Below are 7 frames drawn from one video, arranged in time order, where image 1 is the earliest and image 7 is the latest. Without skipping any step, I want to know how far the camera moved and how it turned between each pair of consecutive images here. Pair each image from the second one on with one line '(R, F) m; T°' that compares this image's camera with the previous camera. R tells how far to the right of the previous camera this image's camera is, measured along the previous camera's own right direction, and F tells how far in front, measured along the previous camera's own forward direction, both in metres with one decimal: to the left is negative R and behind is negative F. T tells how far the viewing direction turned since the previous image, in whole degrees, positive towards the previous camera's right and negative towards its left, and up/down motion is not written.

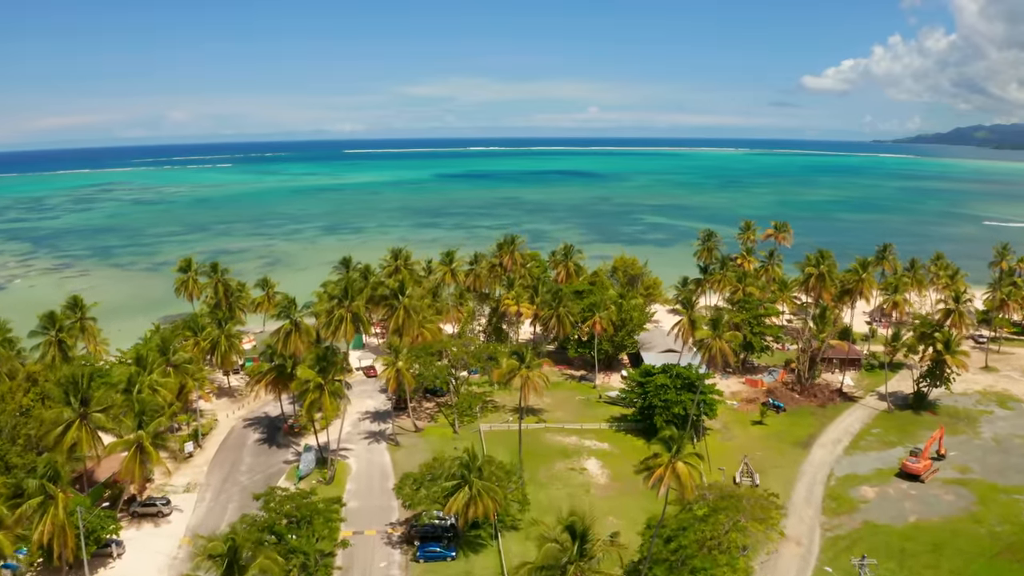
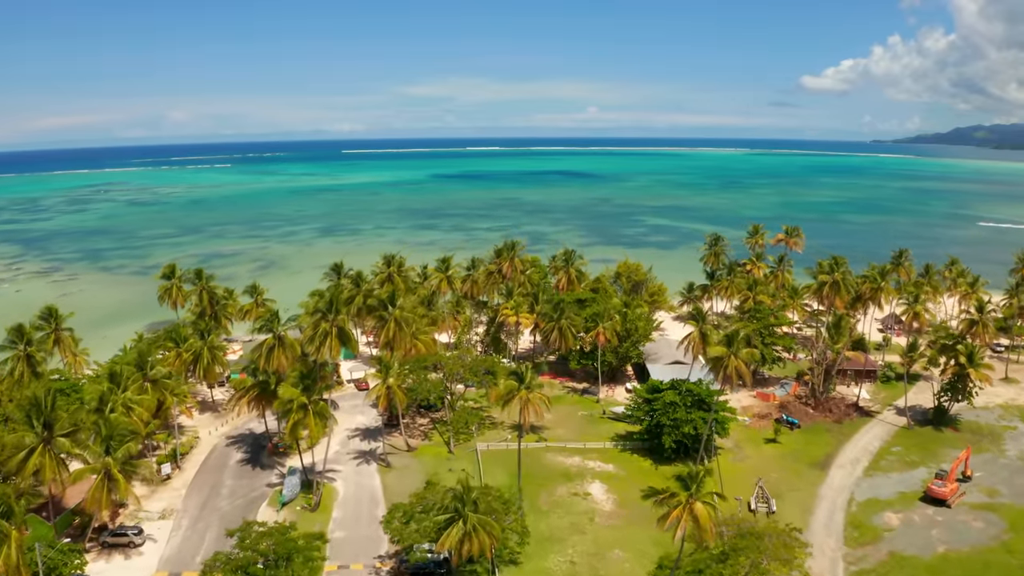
(+0.1, +2.8) m; 0°
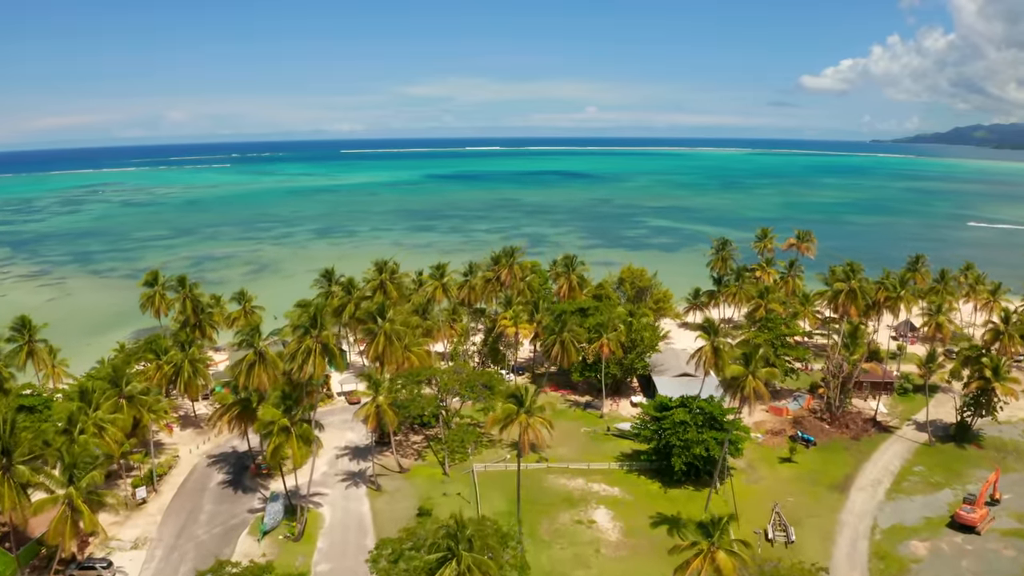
(0.0, +2.8) m; 0°
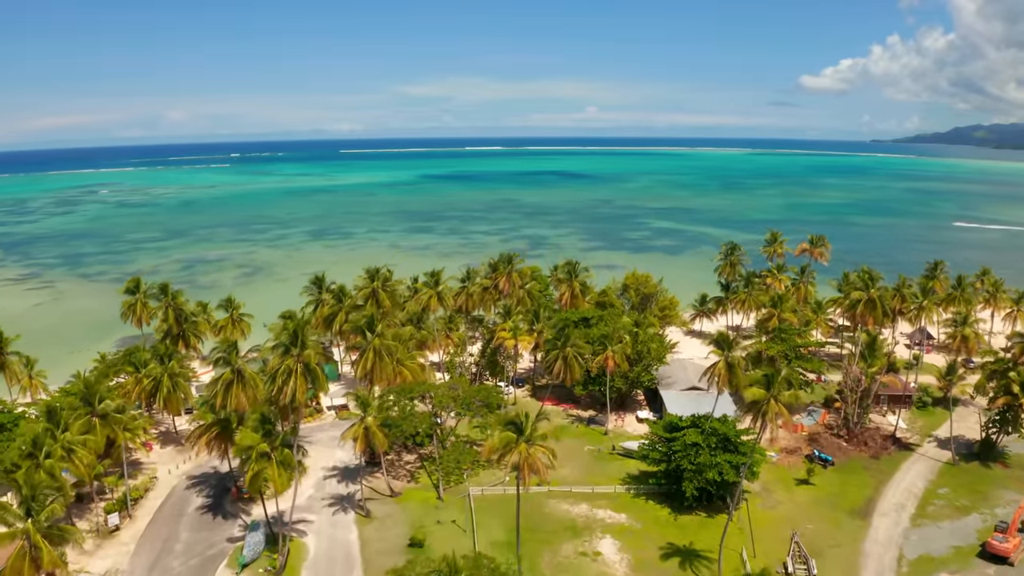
(0.0, +2.7) m; 0°
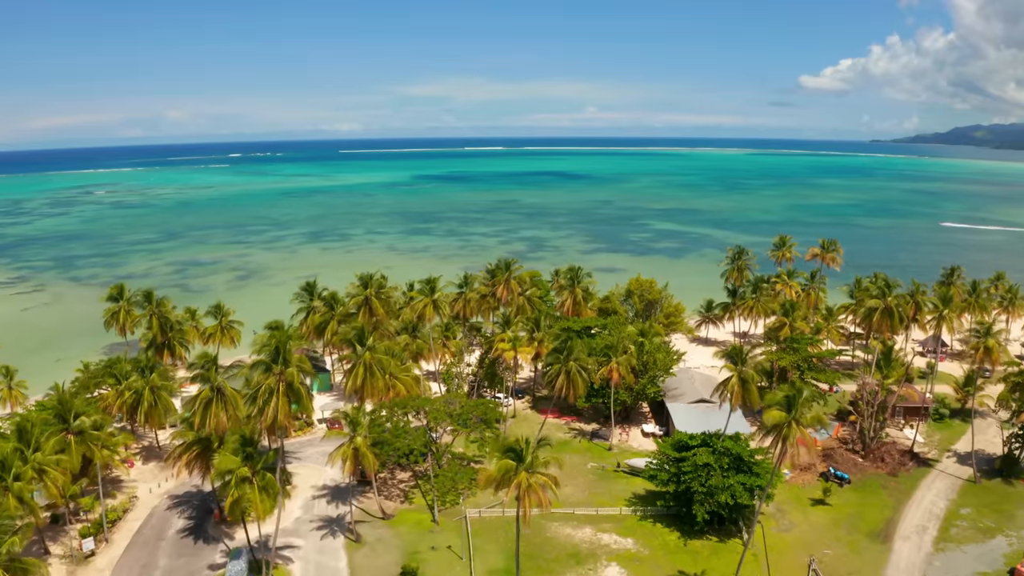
(0.0, +2.2) m; 0°
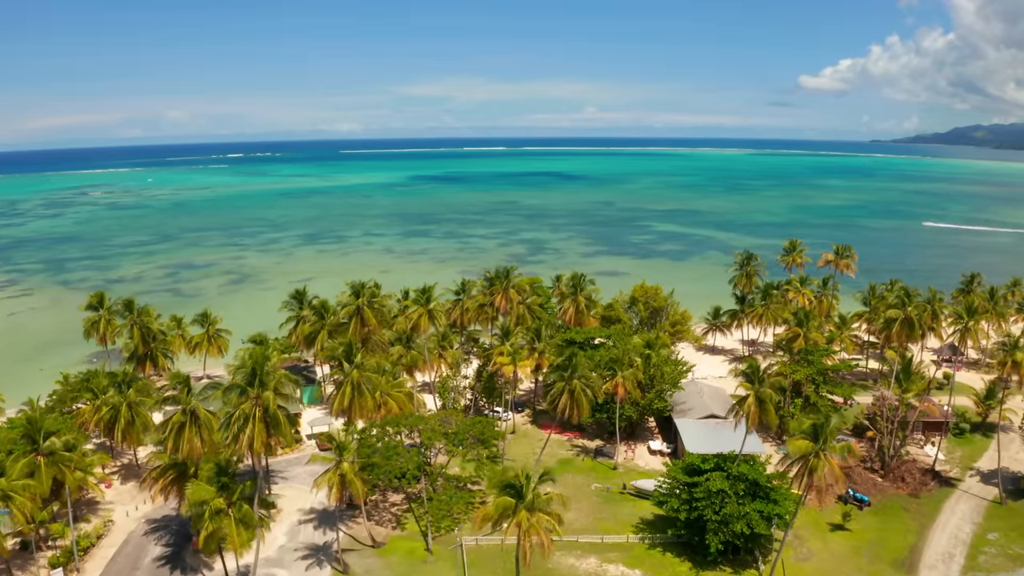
(0.0, +2.4) m; 0°
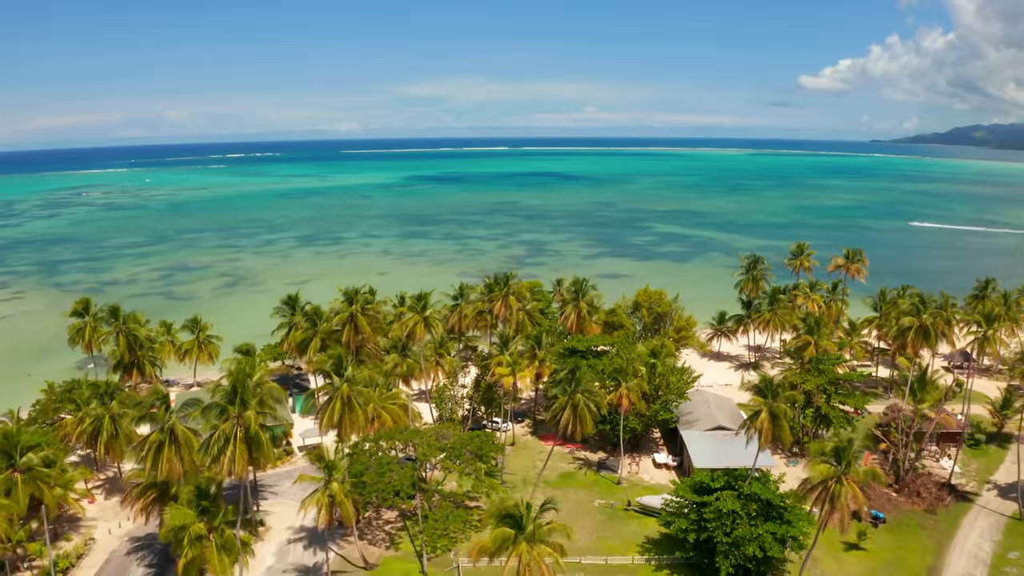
(0.0, +1.7) m; 0°
